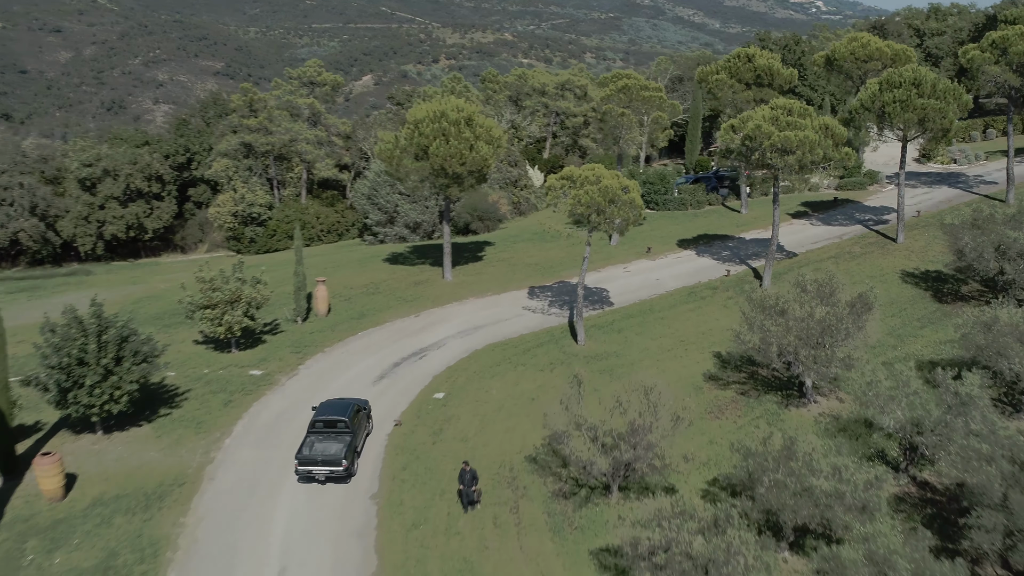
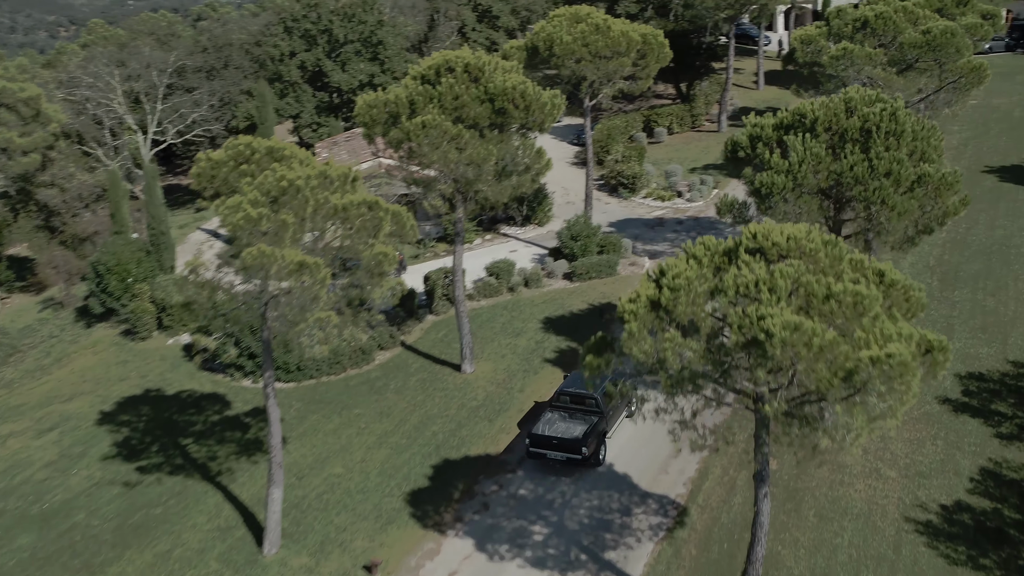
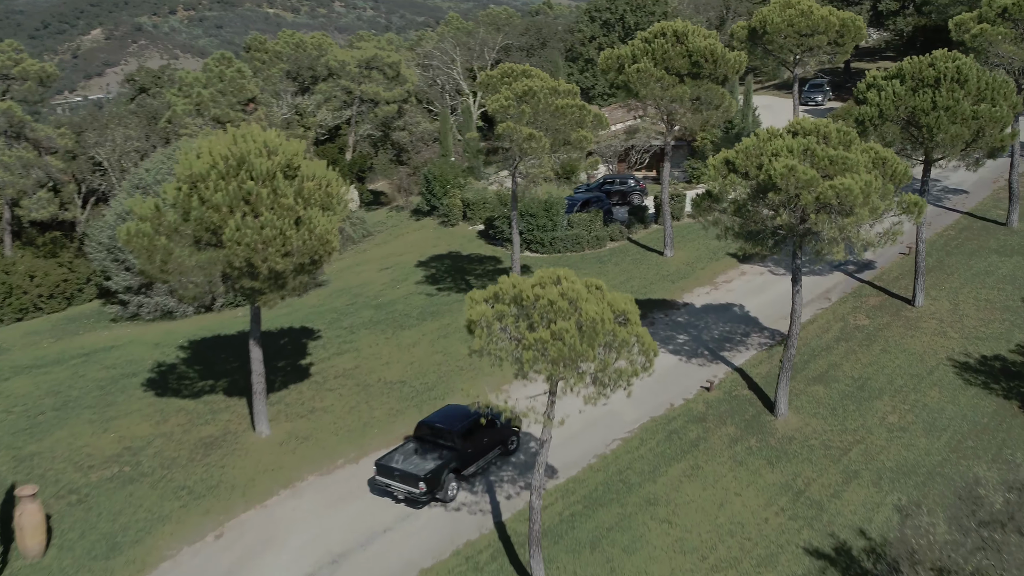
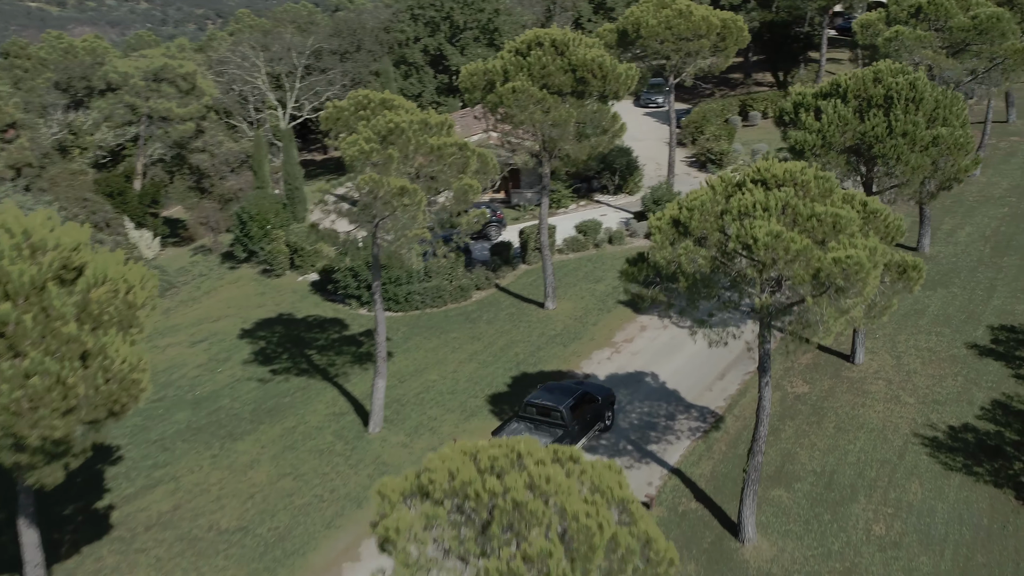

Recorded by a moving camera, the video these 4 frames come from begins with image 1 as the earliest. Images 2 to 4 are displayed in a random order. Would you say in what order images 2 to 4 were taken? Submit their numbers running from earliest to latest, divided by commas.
3, 4, 2
